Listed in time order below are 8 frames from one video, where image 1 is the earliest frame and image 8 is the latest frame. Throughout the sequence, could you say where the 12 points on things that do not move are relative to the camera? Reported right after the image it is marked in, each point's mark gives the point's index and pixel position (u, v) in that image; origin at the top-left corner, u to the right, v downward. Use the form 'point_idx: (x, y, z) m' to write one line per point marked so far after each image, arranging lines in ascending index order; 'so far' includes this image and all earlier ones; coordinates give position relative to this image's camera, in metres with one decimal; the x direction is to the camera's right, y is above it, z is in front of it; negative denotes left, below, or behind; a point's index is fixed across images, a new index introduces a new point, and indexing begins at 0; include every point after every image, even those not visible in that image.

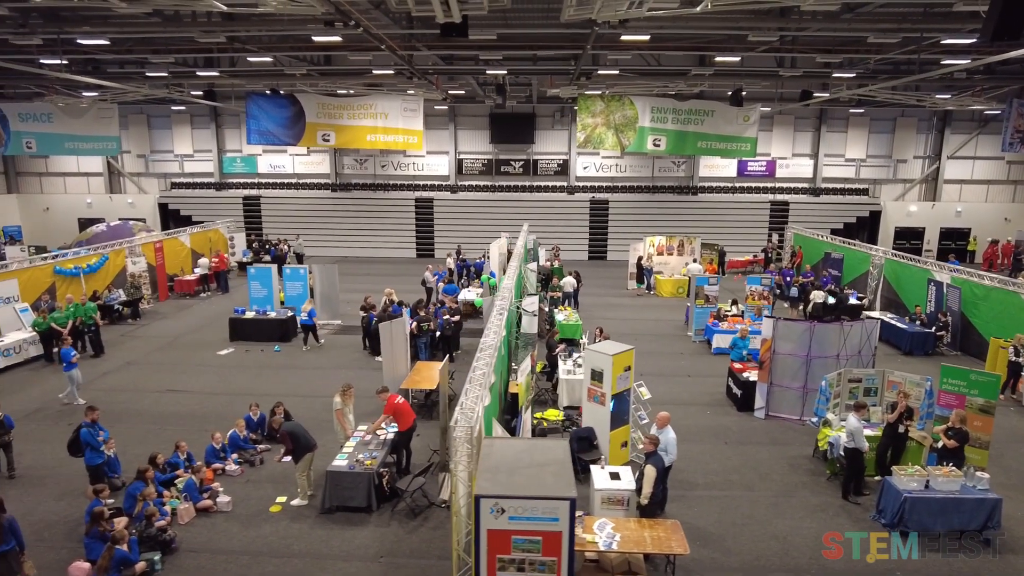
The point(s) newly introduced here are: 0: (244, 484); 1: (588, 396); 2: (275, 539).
0: (-3.6, -2.6, +8.8) m
1: (+1.1, -1.5, +9.3) m
2: (-2.7, -2.9, +7.6) m
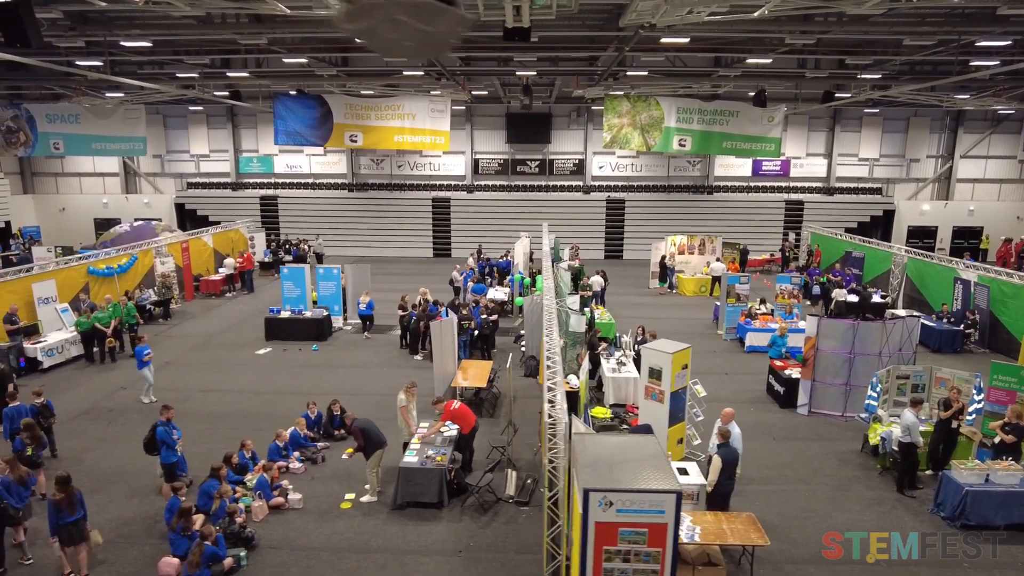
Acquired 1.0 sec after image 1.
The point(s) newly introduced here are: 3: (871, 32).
0: (-2.7, -2.6, +9.0) m
1: (+1.9, -1.5, +9.5) m
2: (-1.9, -2.9, +7.8) m
3: (+6.8, +4.8, +12.4) m
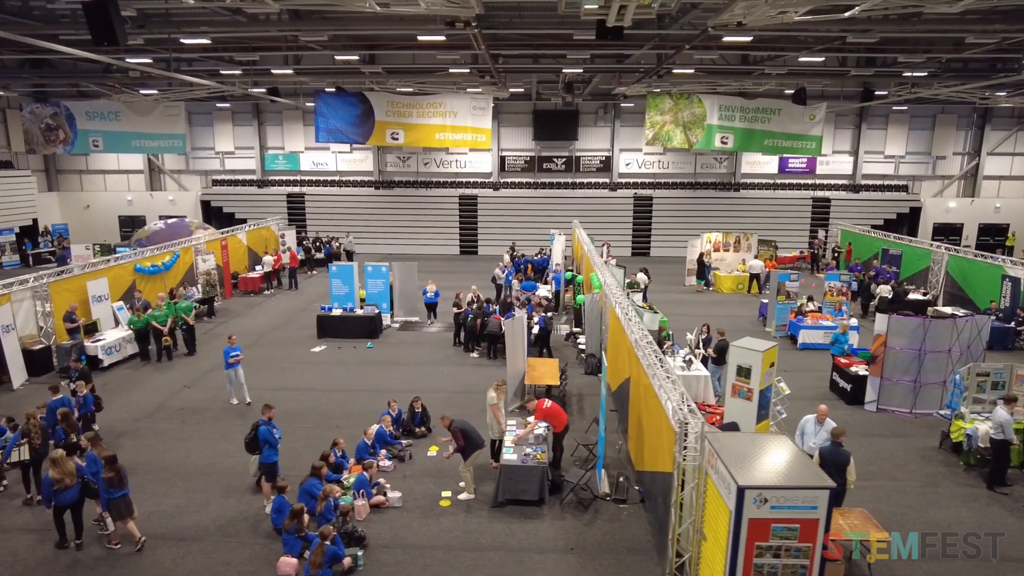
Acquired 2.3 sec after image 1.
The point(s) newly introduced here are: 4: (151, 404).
0: (-1.5, -2.6, +9.0) m
1: (+3.2, -1.5, +9.5) m
2: (-0.6, -2.9, +7.8) m
3: (+8.1, +4.9, +12.4) m
4: (-6.5, -2.1, +11.9) m
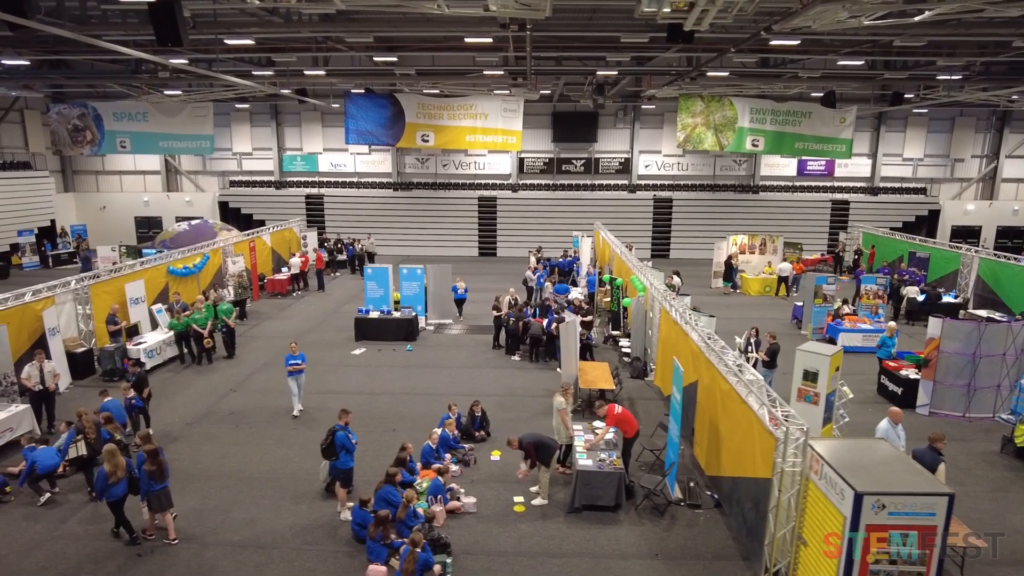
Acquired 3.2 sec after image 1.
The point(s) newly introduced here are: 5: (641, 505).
0: (-0.5, -2.7, +8.9) m
1: (+4.1, -1.6, +9.5) m
2: (+0.4, -3.0, +7.7) m
3: (+9.0, +4.8, +12.4) m
4: (-5.6, -2.1, +11.8) m
5: (+1.7, -2.8, +8.5) m
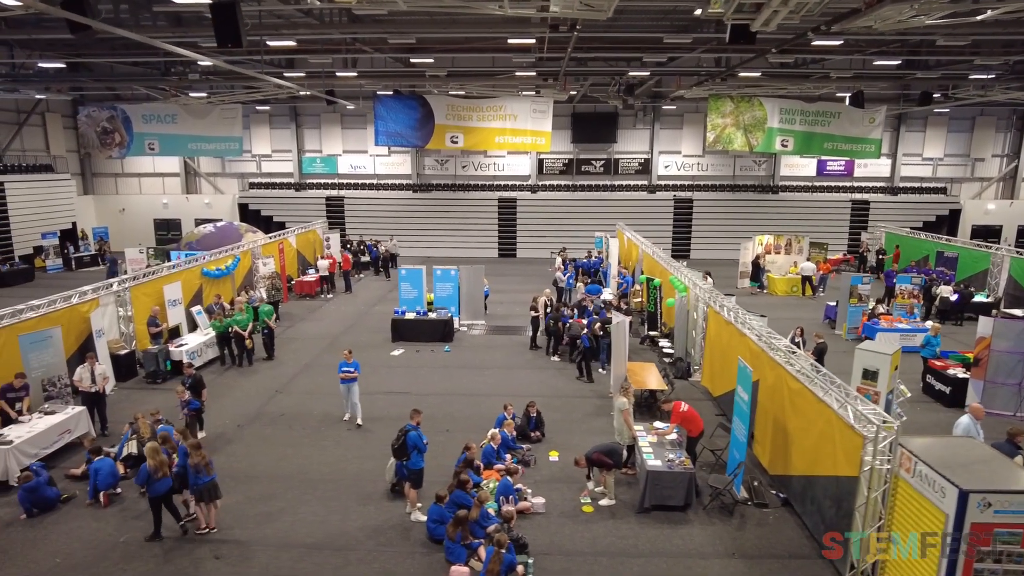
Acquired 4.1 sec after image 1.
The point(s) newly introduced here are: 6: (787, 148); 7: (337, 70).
0: (+0.4, -2.7, +8.9) m
1: (+5.0, -1.6, +9.5) m
2: (+1.2, -3.0, +7.7) m
3: (+9.8, +4.8, +12.4) m
4: (-4.7, -2.2, +11.8) m
5: (+2.6, -2.8, +8.5) m
6: (+7.9, +4.0, +18.8) m
7: (-4.8, +6.0, +18.1) m
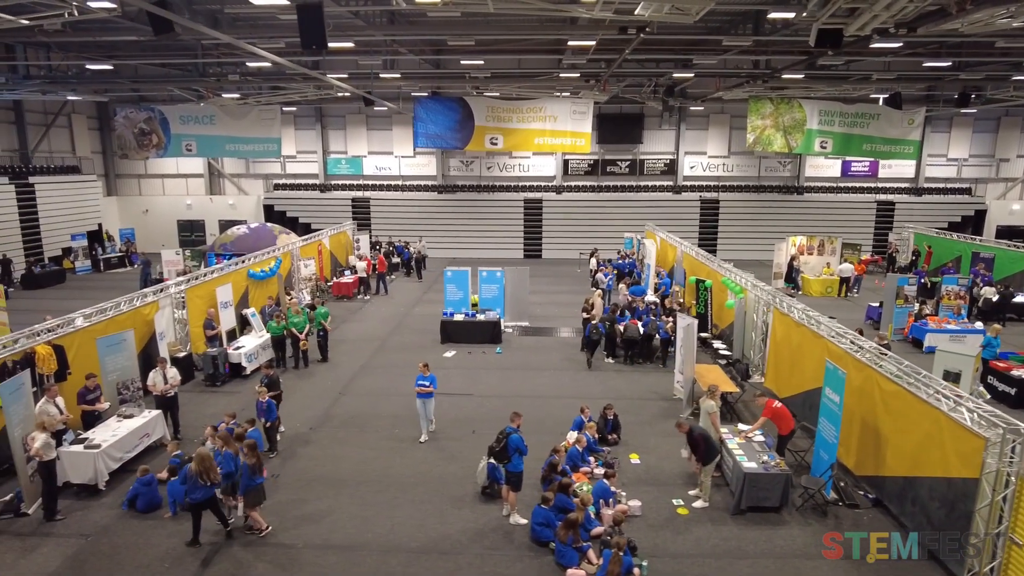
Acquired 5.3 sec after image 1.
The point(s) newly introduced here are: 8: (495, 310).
0: (+1.6, -2.7, +9.0) m
1: (+6.2, -1.6, +9.6) m
2: (+2.4, -3.0, +7.8) m
3: (+11.0, +4.8, +12.5) m
4: (-3.5, -2.2, +11.8) m
5: (+3.8, -2.8, +8.6) m
6: (+9.0, +4.0, +18.9) m
7: (-3.7, +6.0, +18.1) m
8: (-0.4, -0.6, +16.6) m
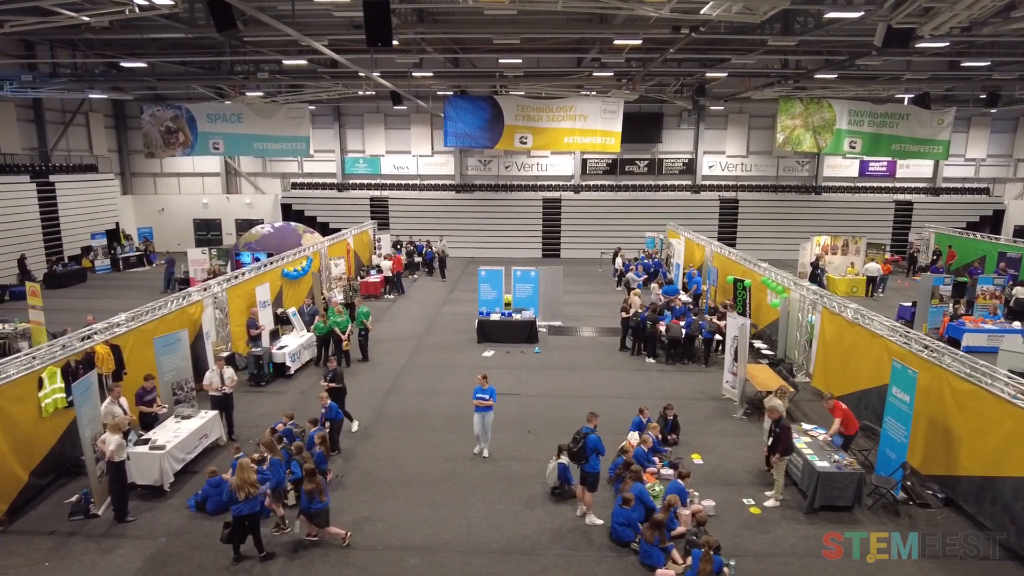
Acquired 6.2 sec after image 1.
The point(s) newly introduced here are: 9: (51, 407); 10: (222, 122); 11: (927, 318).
0: (+2.5, -2.7, +8.9) m
1: (+7.1, -1.6, +9.6) m
2: (+3.4, -3.0, +7.7) m
3: (+11.9, +4.8, +12.5) m
4: (-2.6, -2.2, +11.7) m
5: (+4.7, -2.8, +8.5) m
6: (+9.9, +4.0, +18.9) m
7: (-2.8, +6.0, +18.0) m
8: (+0.5, -0.6, +16.6) m
9: (-6.1, -1.6, +8.7) m
10: (-8.5, +4.9, +19.2) m
11: (+10.2, -0.7, +16.1) m
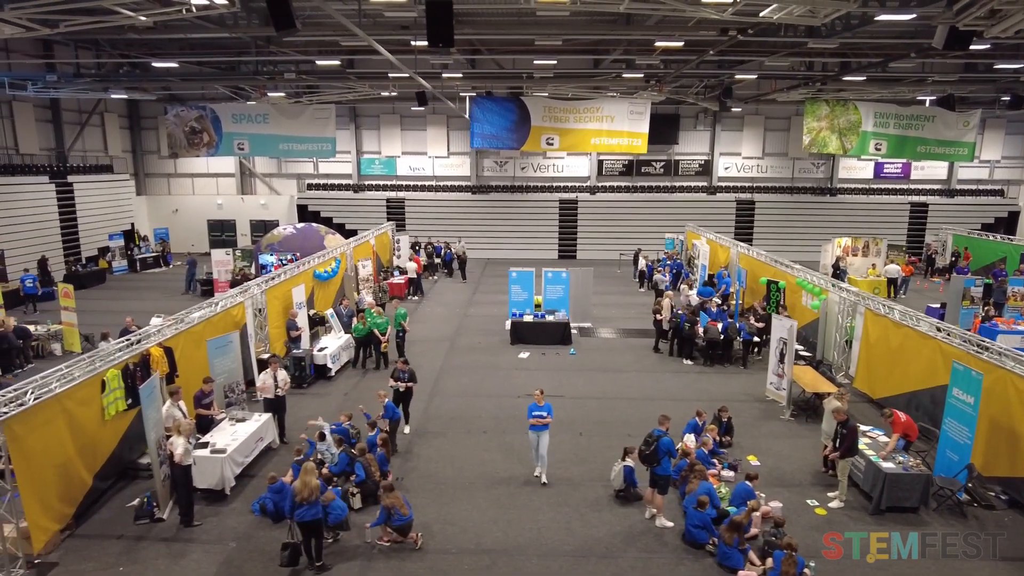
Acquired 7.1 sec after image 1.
0: (+3.3, -2.7, +8.9) m
1: (+8.0, -1.6, +9.6) m
2: (+4.2, -3.0, +7.7) m
3: (+12.7, +4.8, +12.6) m
4: (-1.8, -2.2, +11.7) m
5: (+5.6, -2.9, +8.6) m
6: (+10.7, +4.0, +19.0) m
7: (-2.0, +6.0, +18.0) m
8: (+1.2, -0.6, +16.5) m
9: (-5.3, -1.6, +8.7) m
10: (-7.7, +4.8, +19.2) m
11: (+11.0, -0.8, +16.2) m
